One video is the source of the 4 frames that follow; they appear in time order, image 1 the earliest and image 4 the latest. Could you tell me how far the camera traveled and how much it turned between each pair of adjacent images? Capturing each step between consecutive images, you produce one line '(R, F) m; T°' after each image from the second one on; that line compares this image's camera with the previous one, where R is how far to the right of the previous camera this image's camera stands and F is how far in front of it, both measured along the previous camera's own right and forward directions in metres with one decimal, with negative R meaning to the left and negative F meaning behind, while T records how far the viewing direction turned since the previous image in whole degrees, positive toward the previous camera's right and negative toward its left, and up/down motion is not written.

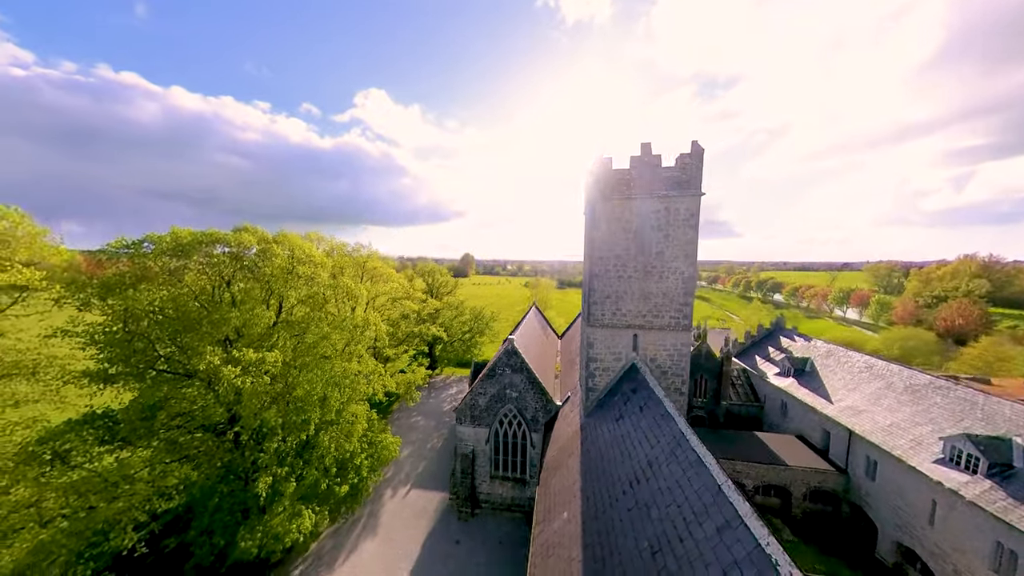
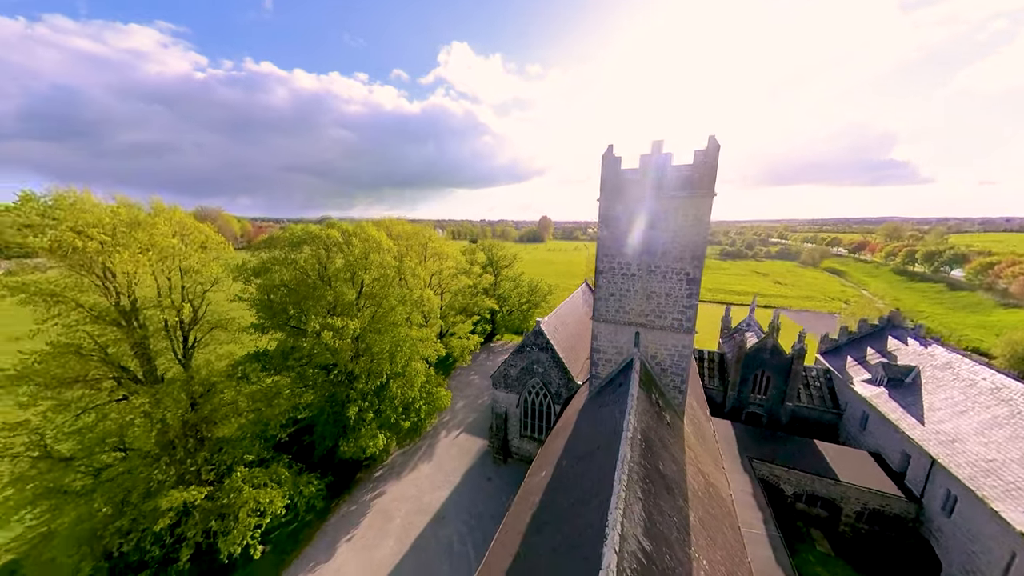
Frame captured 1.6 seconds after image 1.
(+3.1, -1.2) m; -15°
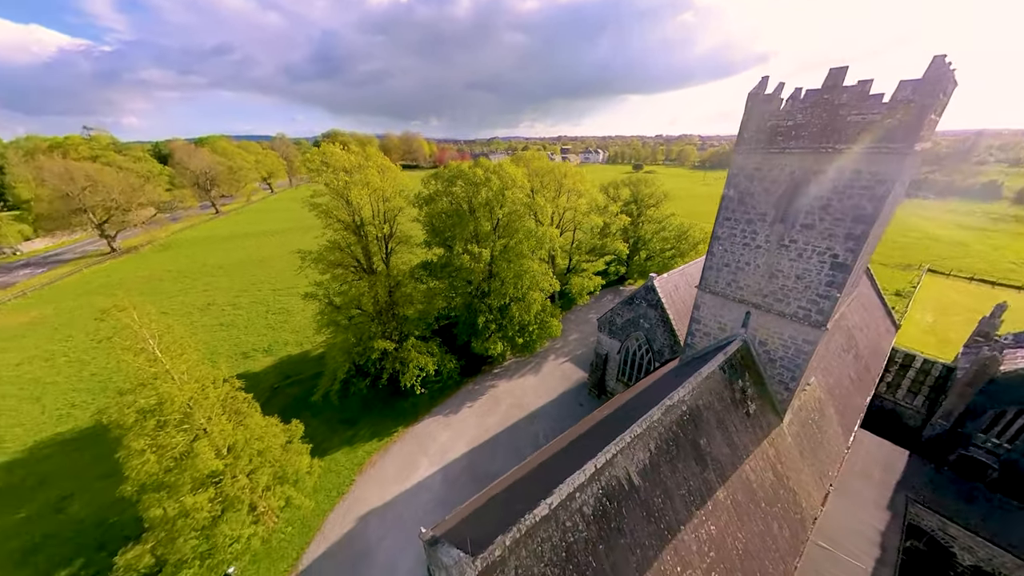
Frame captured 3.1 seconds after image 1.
(+1.8, -0.7) m; -26°
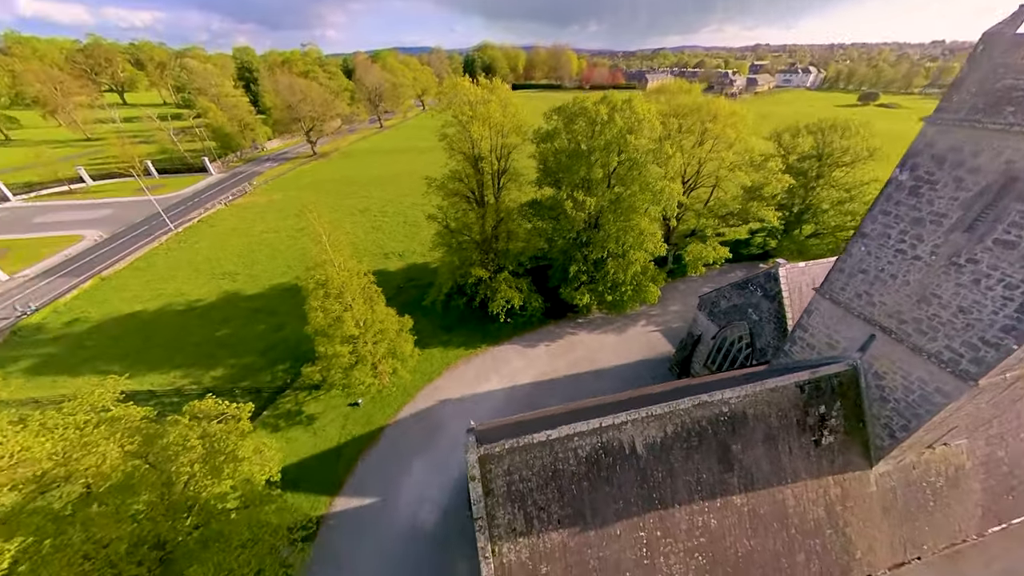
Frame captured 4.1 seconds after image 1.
(+0.9, -0.4) m; -18°
